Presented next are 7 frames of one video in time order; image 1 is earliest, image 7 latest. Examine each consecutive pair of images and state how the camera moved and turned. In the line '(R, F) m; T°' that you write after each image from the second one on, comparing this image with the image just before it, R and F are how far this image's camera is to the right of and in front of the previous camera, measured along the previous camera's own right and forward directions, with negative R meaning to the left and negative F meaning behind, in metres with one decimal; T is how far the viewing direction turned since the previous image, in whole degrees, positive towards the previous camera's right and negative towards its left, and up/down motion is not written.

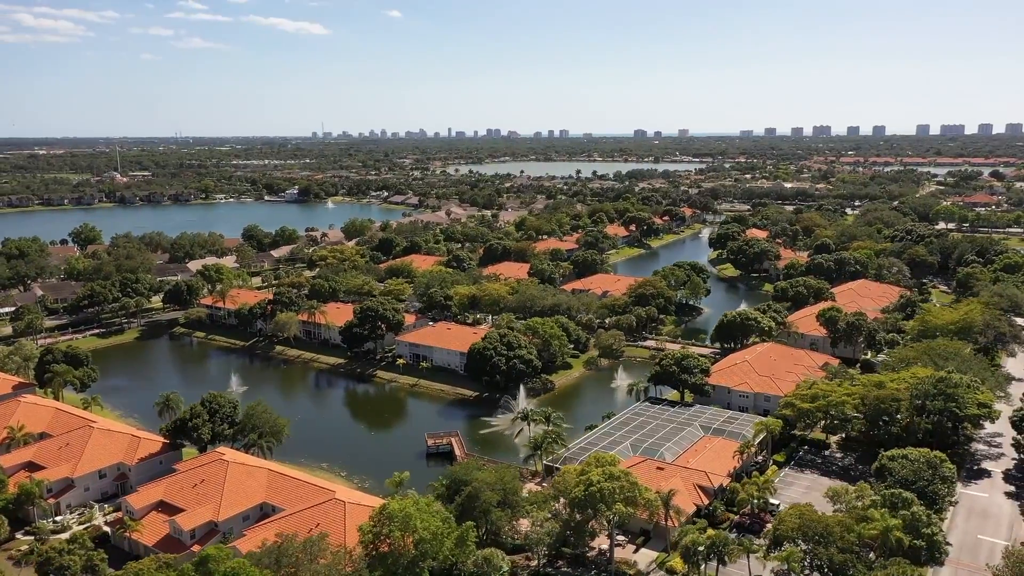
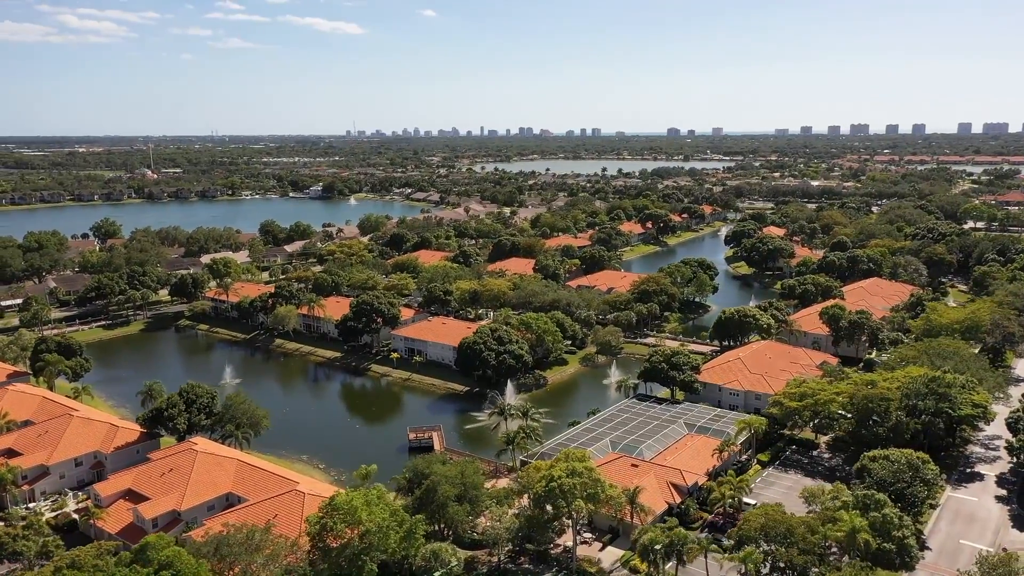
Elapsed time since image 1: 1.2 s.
(+1.7, +0.4) m; -2°
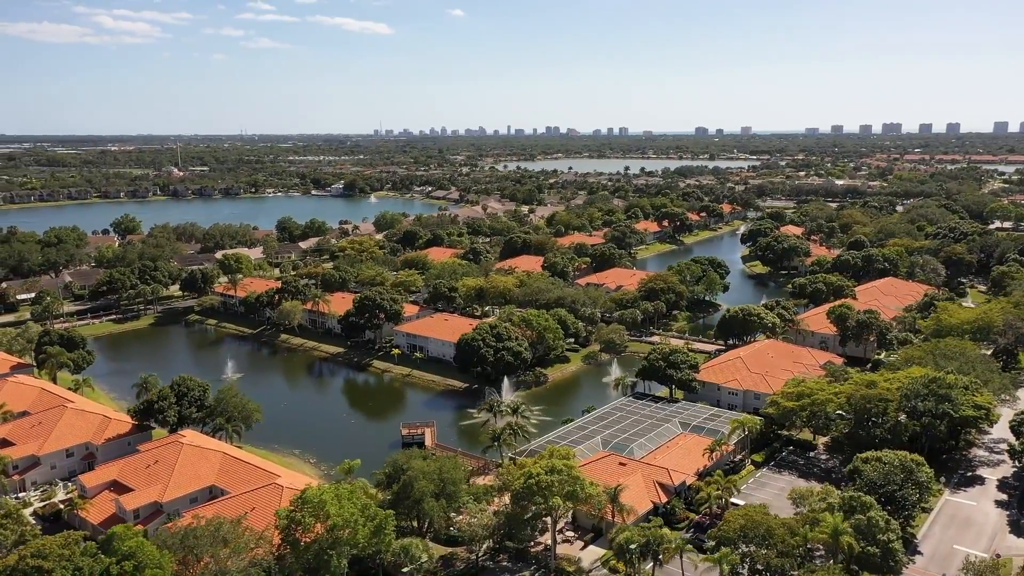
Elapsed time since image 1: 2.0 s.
(+1.1, +0.2) m; -2°
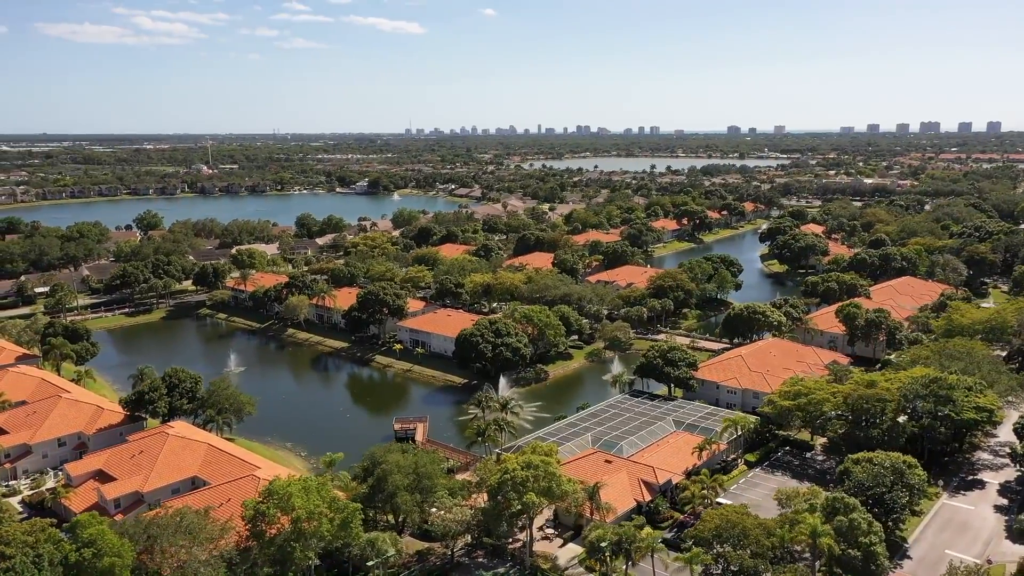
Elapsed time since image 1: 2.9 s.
(+1.3, +0.3) m; -2°
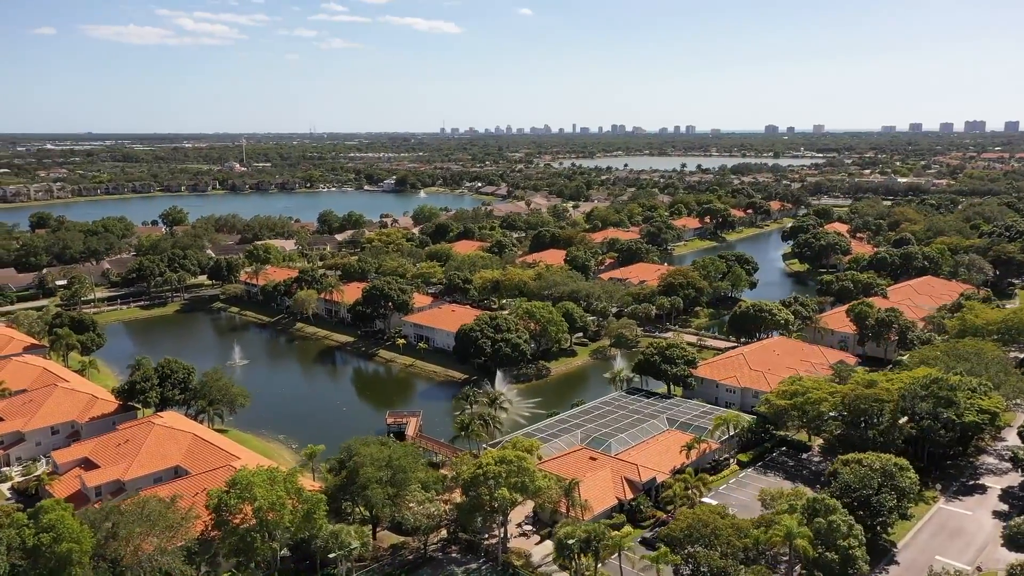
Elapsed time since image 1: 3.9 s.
(+1.4, +0.3) m; -2°
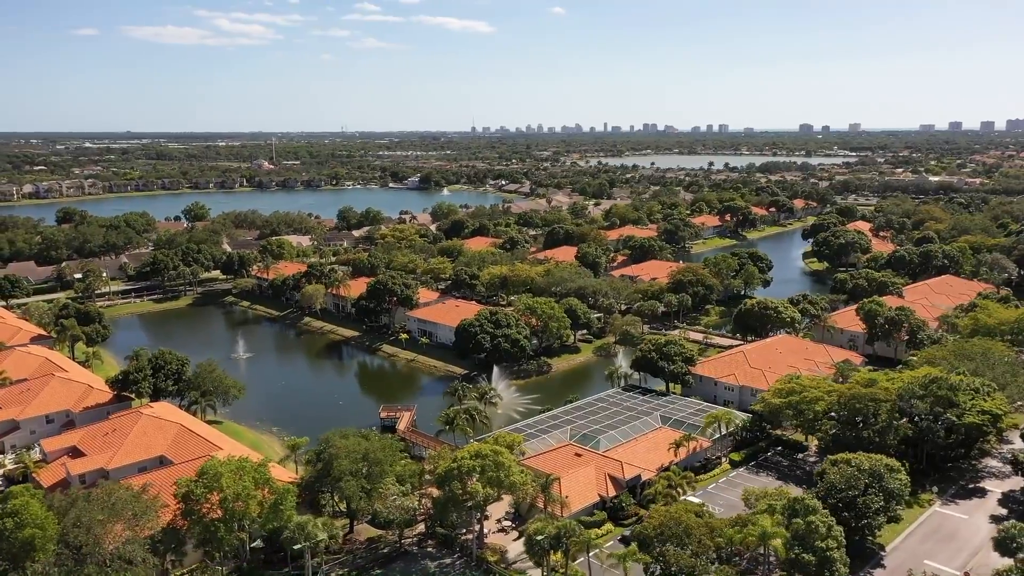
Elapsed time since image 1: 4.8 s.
(+1.3, +0.3) m; -2°
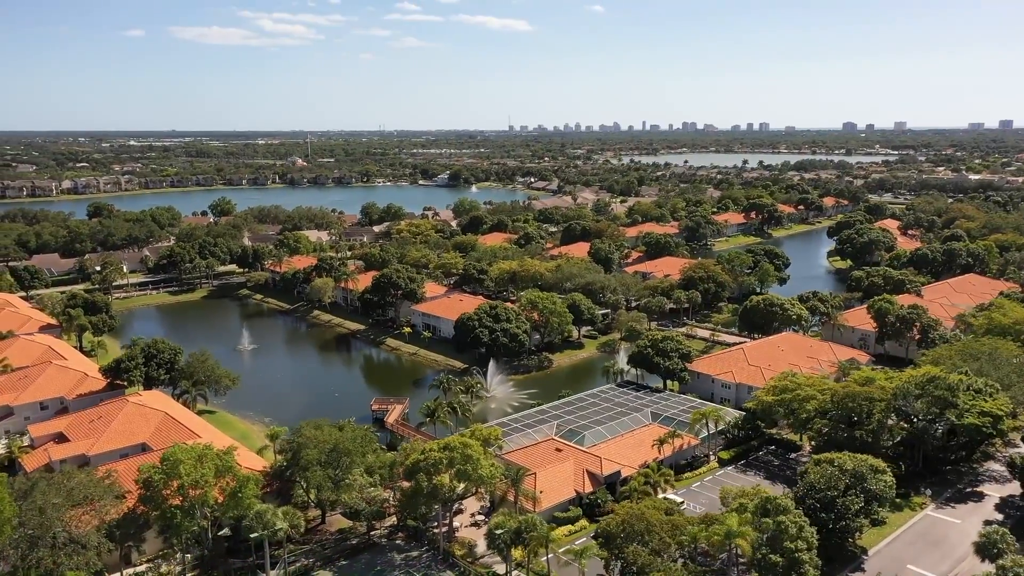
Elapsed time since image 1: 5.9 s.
(+1.6, +0.3) m; -2°
